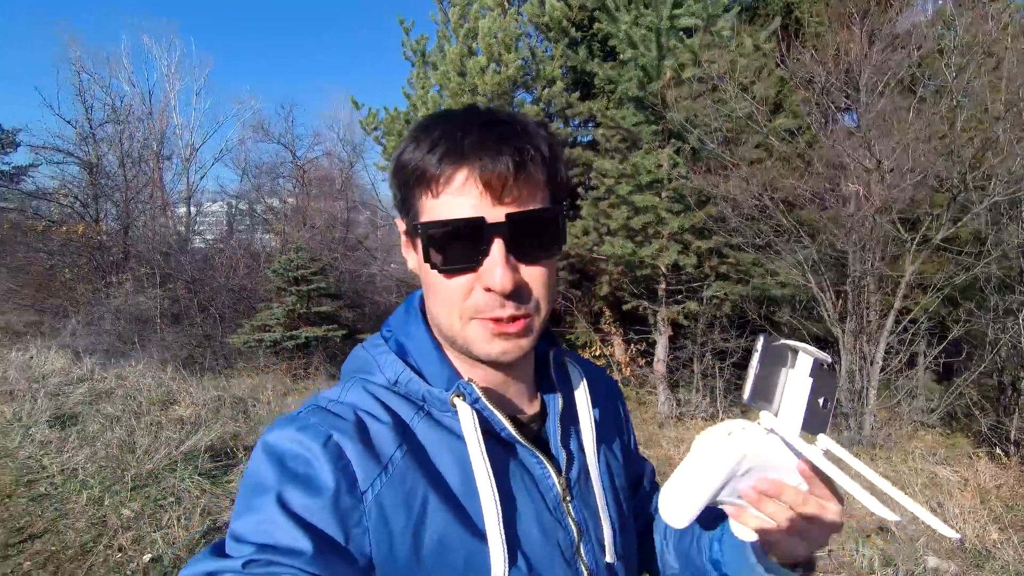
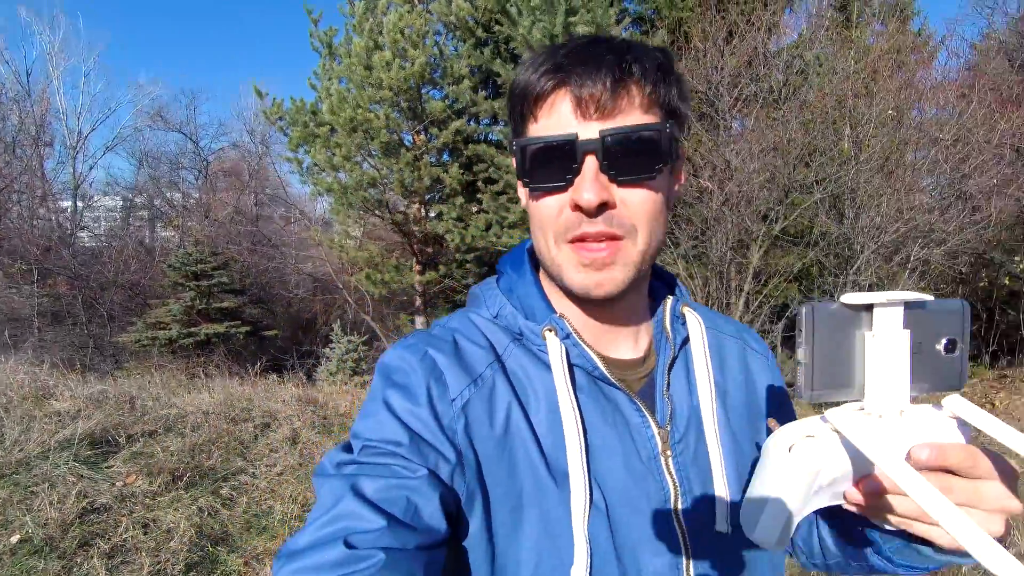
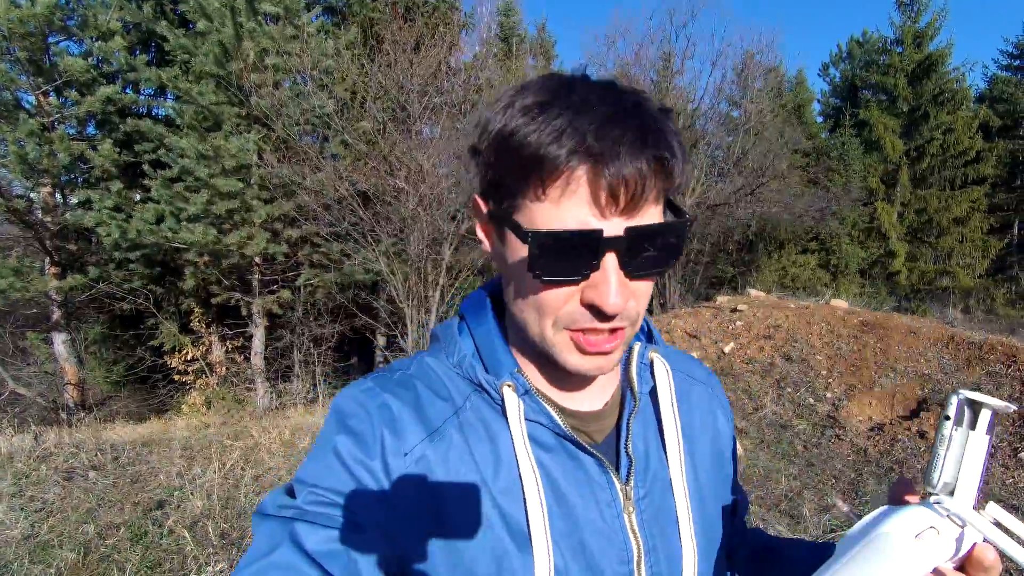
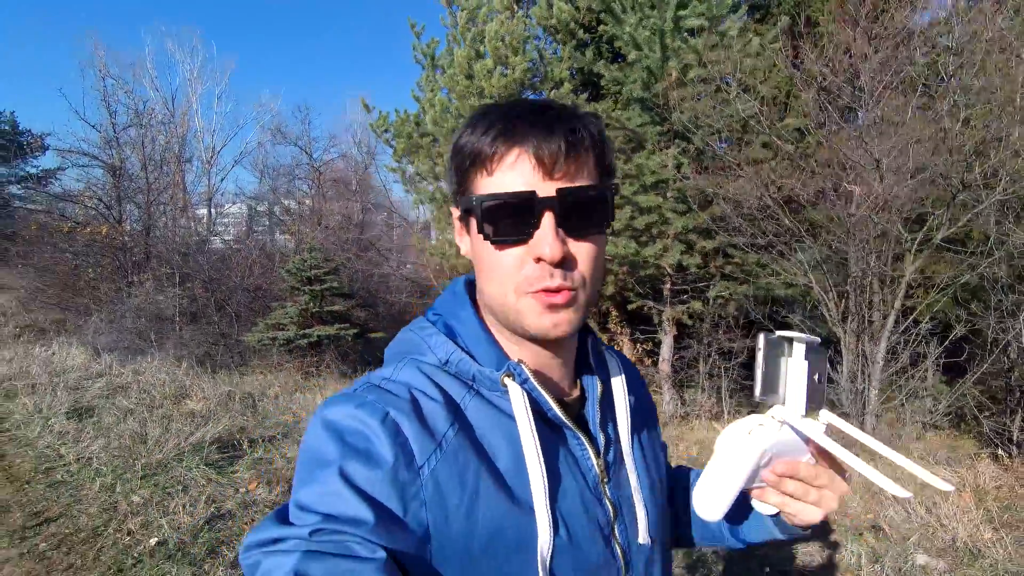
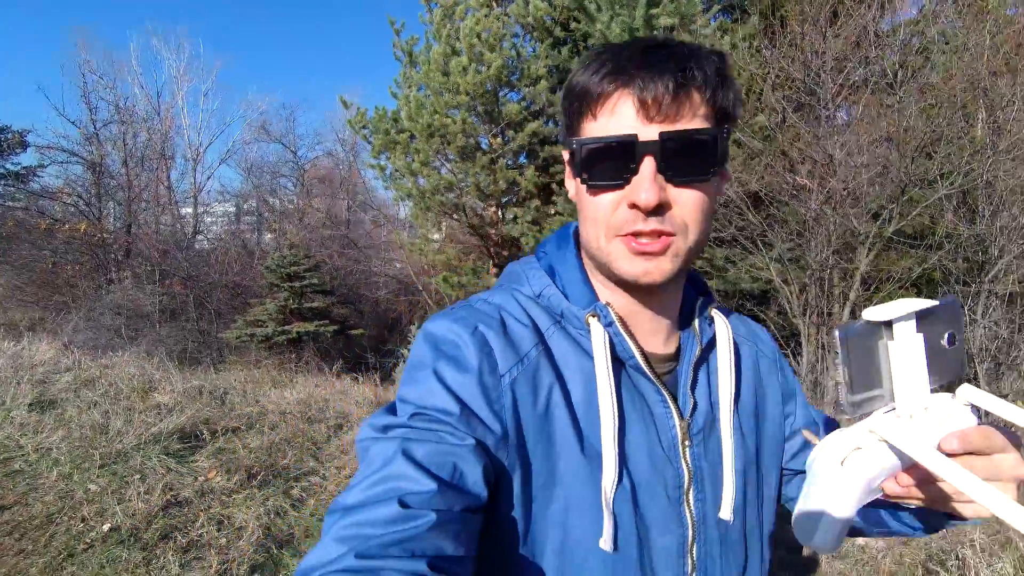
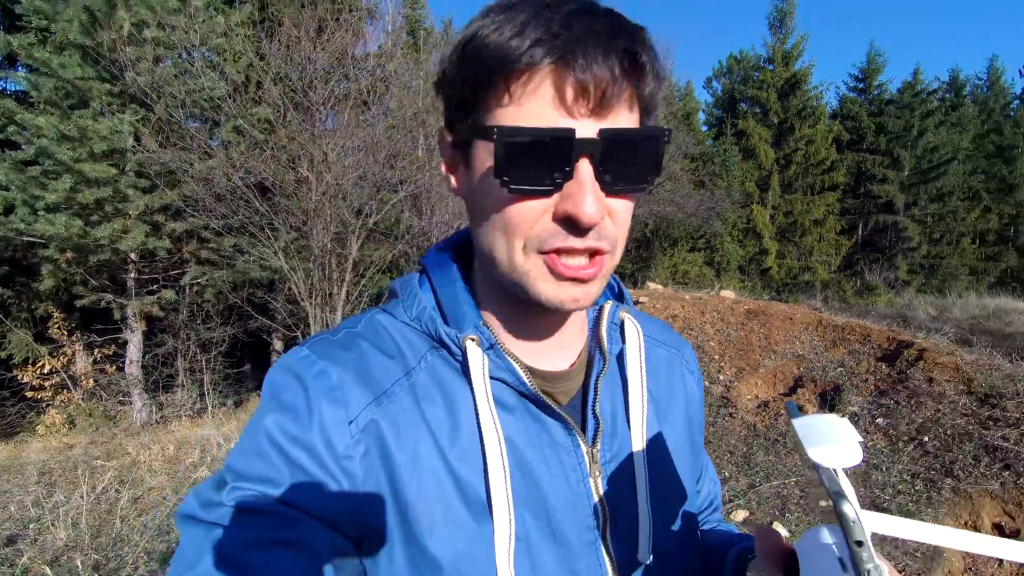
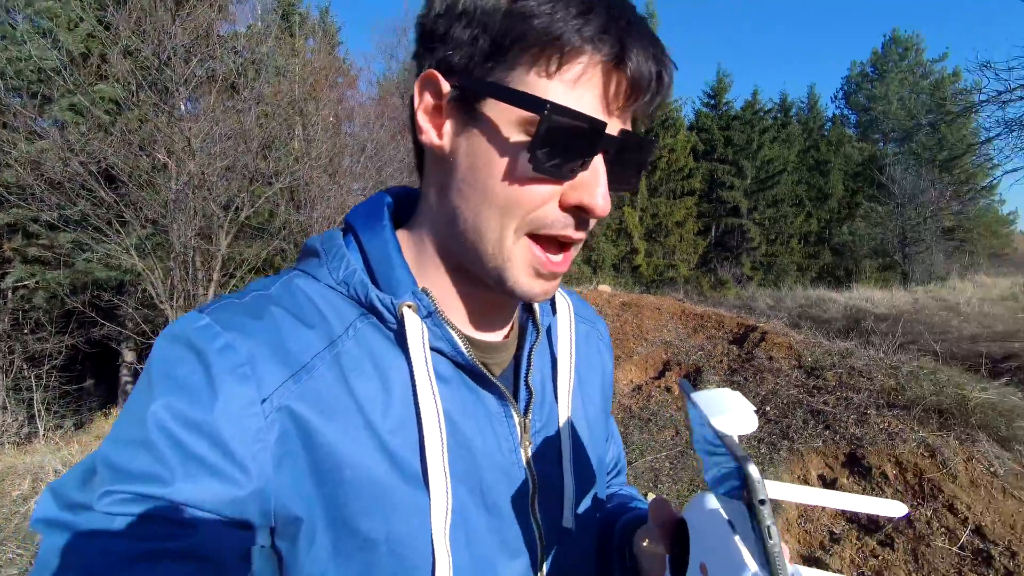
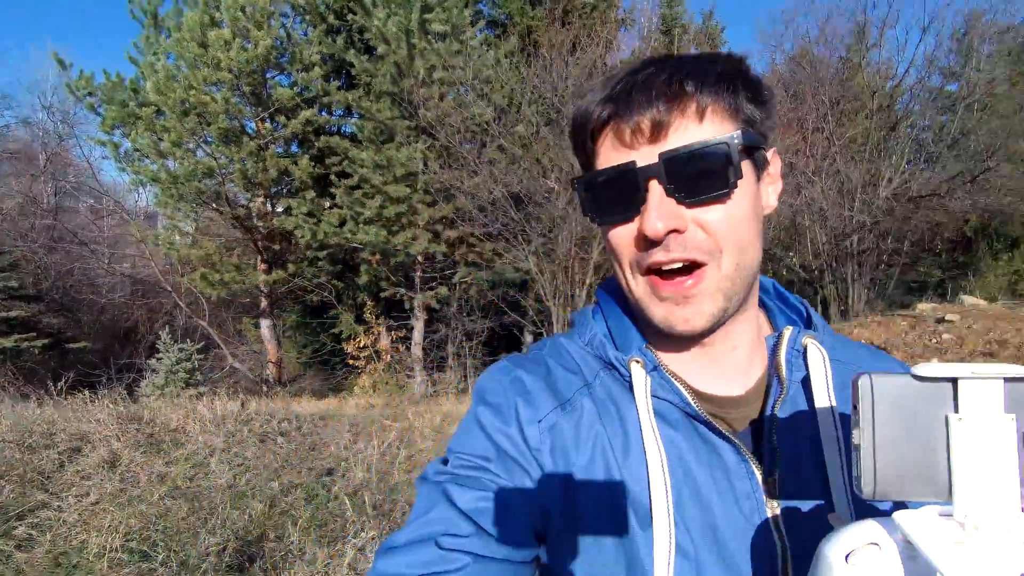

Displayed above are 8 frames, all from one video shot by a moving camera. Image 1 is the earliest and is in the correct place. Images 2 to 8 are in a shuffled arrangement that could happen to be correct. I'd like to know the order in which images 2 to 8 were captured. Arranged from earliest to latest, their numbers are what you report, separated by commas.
4, 5, 2, 8, 3, 6, 7
